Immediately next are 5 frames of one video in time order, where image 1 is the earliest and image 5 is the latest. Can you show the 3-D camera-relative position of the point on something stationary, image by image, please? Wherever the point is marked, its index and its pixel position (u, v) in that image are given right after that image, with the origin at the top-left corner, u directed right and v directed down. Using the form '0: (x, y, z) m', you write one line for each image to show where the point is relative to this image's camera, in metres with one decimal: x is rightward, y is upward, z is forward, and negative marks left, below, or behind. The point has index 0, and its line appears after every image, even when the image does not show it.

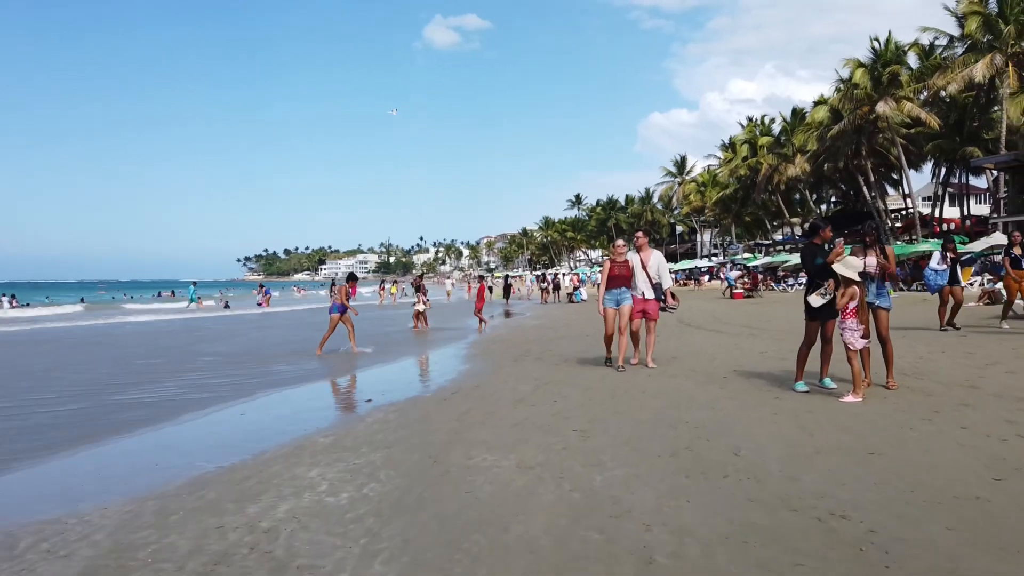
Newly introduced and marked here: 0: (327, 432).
0: (-1.6, -1.2, +6.4) m
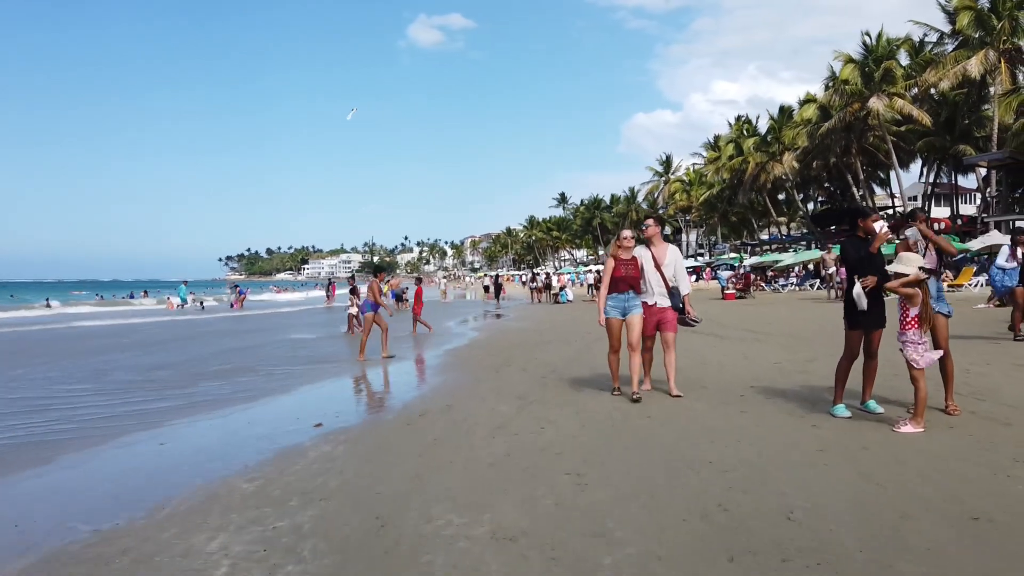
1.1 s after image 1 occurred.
0: (-1.7, -1.2, +5.1) m
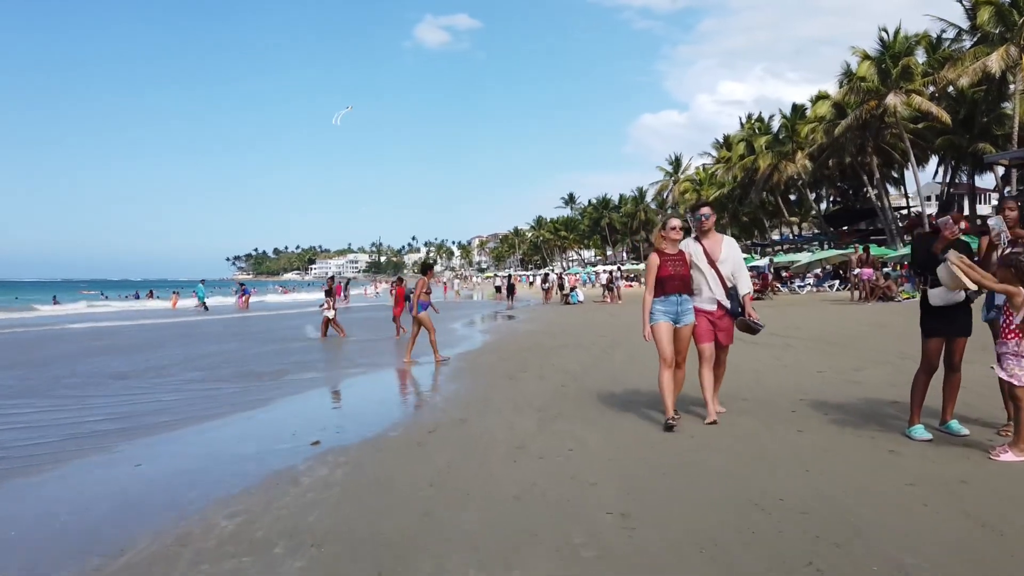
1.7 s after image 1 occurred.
0: (-1.6, -1.2, +4.4) m
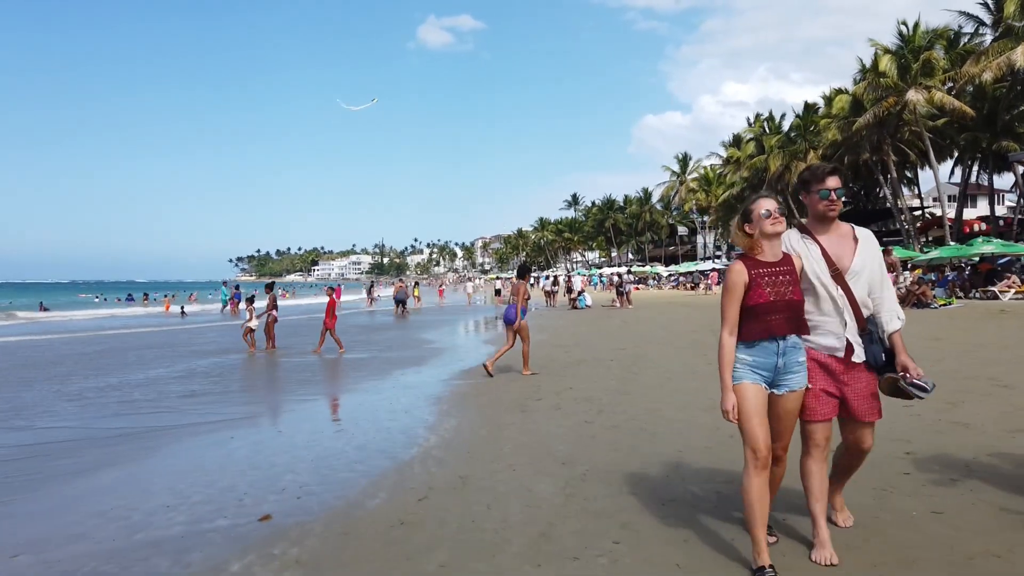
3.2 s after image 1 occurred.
0: (-1.5, -1.4, +2.8) m
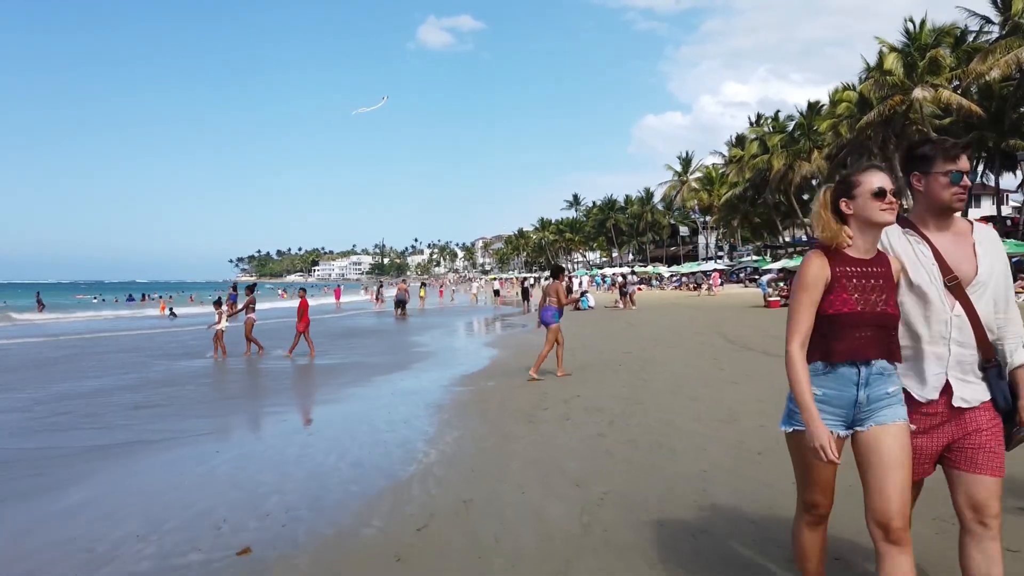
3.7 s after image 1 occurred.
0: (-1.4, -1.4, +2.3) m
